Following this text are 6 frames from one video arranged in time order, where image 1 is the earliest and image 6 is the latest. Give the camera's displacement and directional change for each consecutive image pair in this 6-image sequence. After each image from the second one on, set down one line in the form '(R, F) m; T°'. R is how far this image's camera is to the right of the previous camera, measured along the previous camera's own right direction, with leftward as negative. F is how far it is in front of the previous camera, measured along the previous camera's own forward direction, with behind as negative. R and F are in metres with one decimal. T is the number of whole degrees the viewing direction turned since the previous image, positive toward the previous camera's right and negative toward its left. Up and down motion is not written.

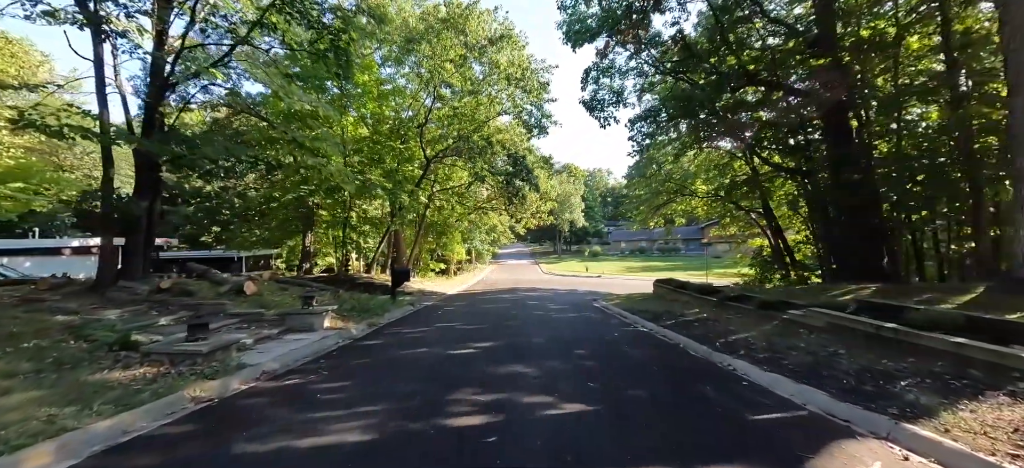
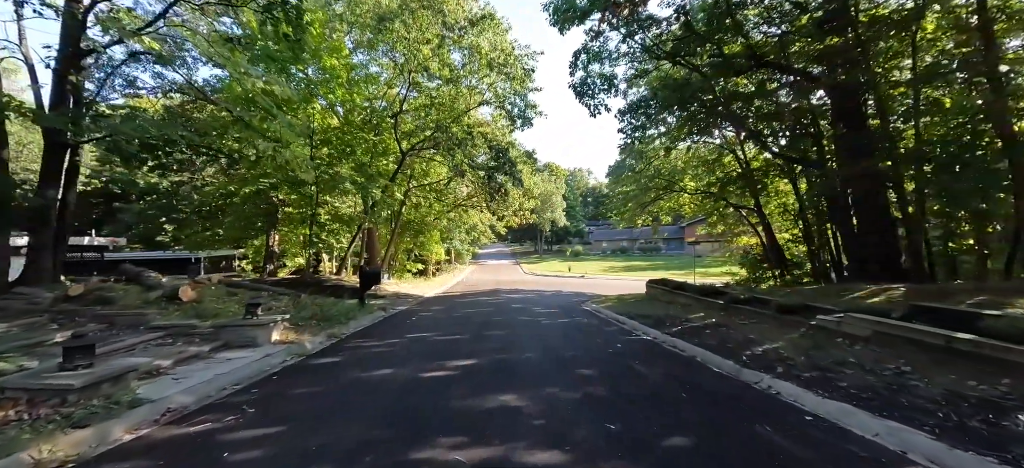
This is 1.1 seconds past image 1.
(-0.1, +1.3) m; +3°
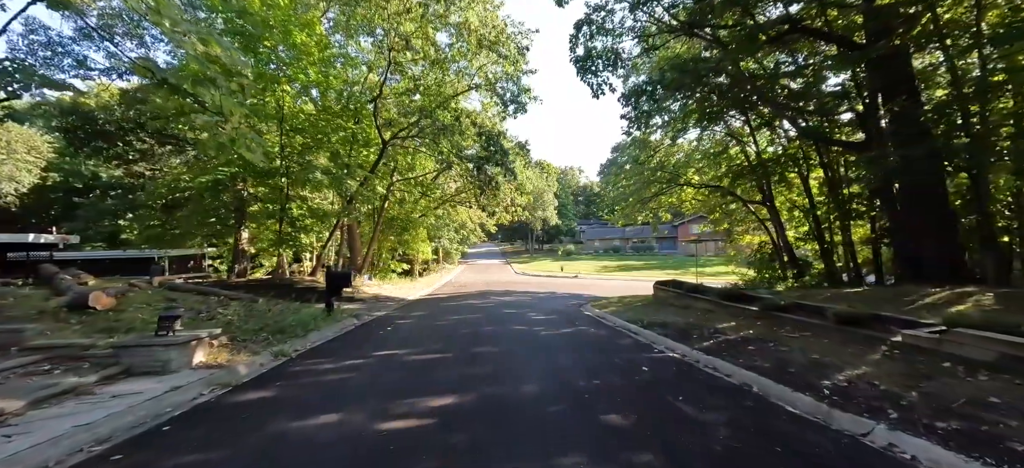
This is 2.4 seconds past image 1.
(-0.1, +1.6) m; +1°
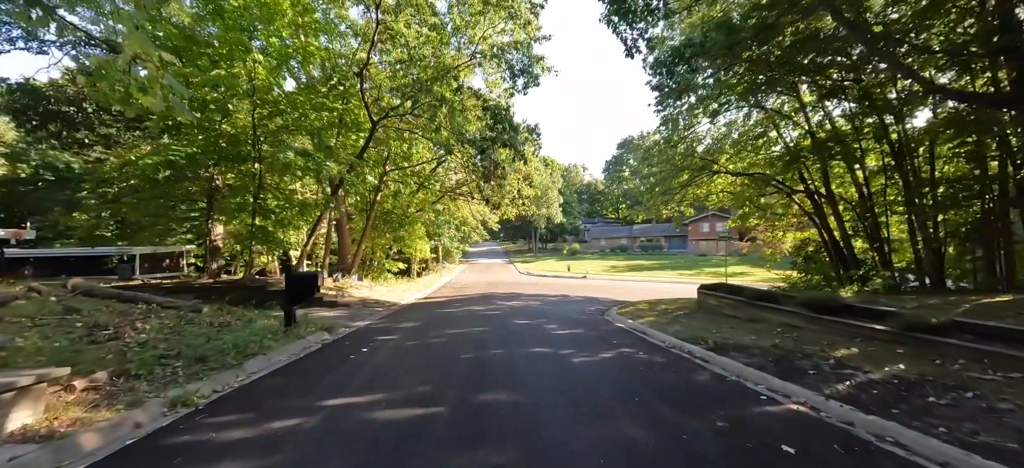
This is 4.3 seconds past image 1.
(-0.3, +2.3) m; 0°
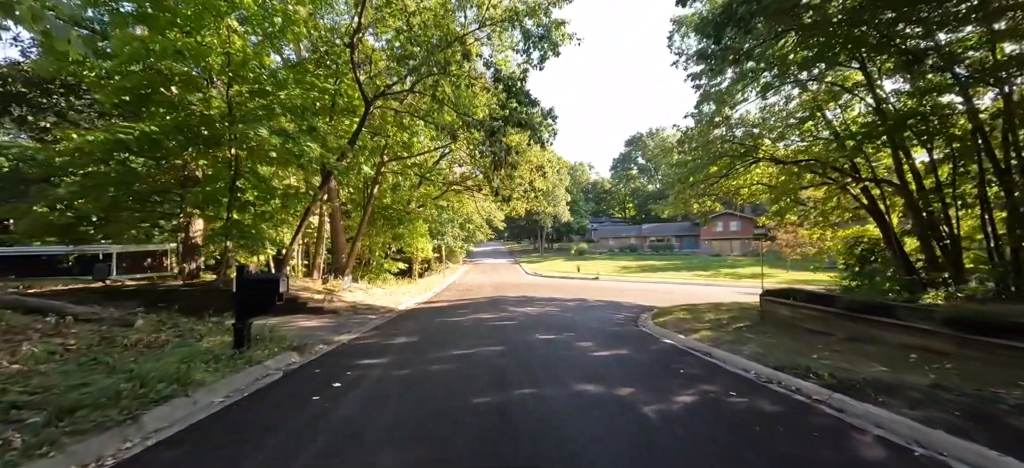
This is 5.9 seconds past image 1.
(-0.3, +1.9) m; 0°
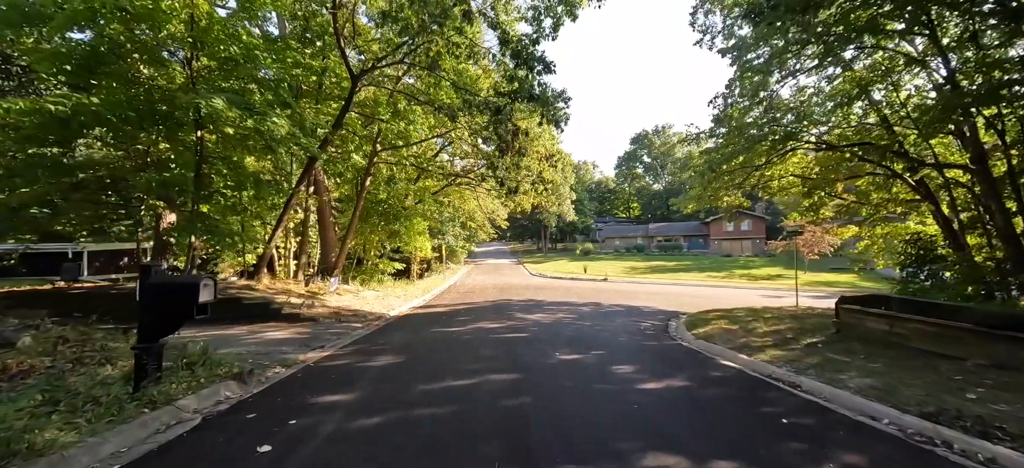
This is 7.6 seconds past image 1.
(-0.1, +1.7) m; 0°
